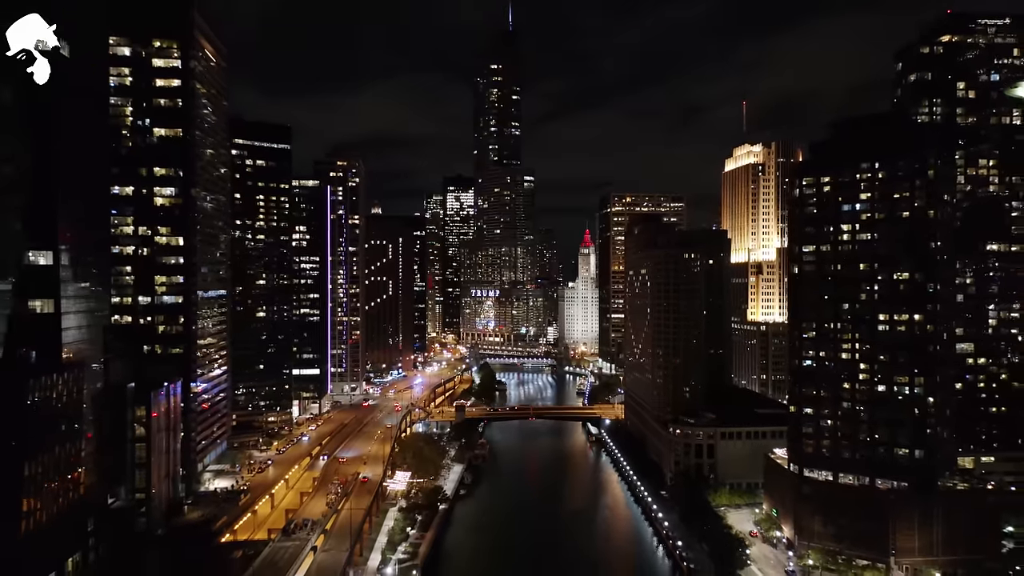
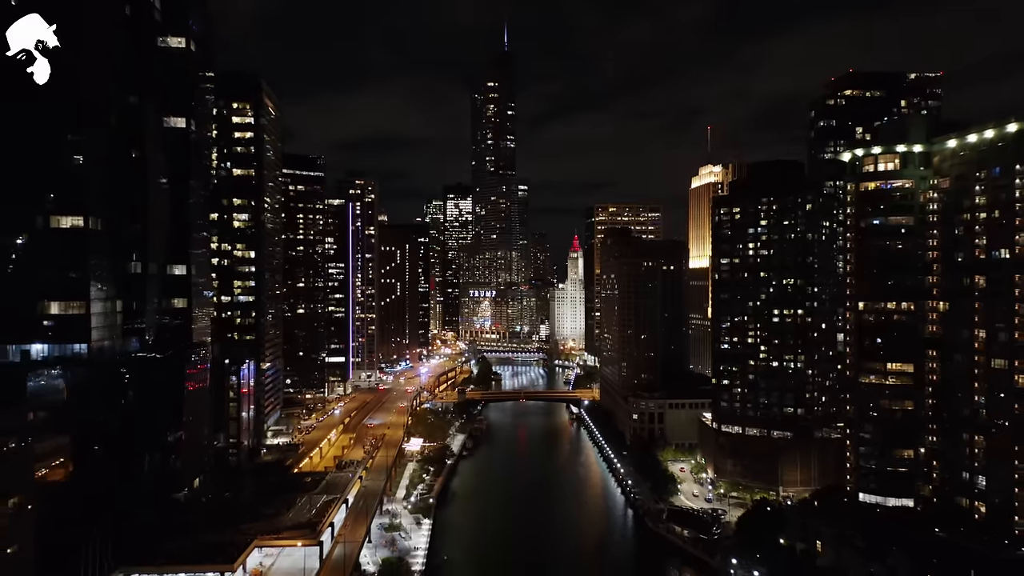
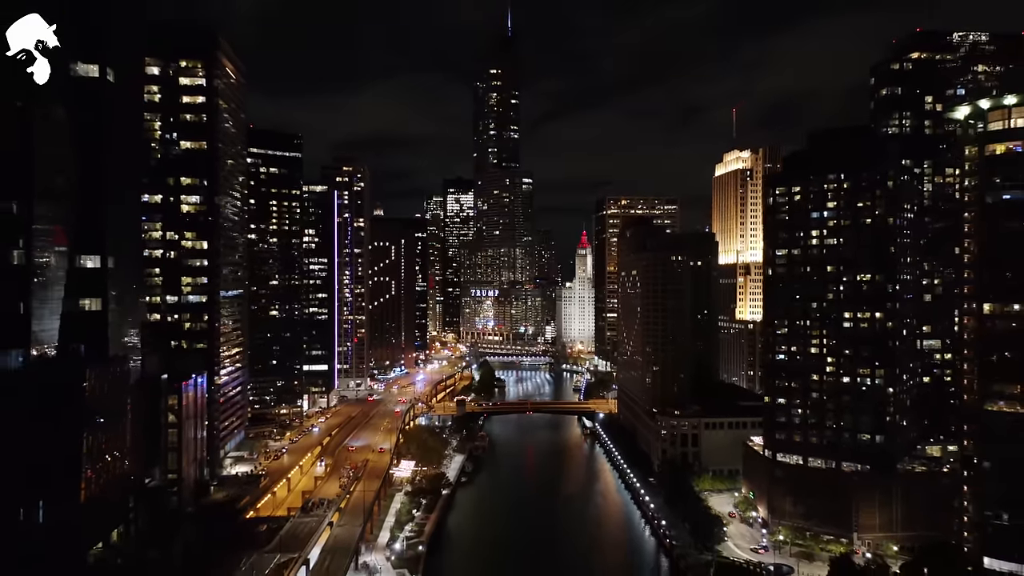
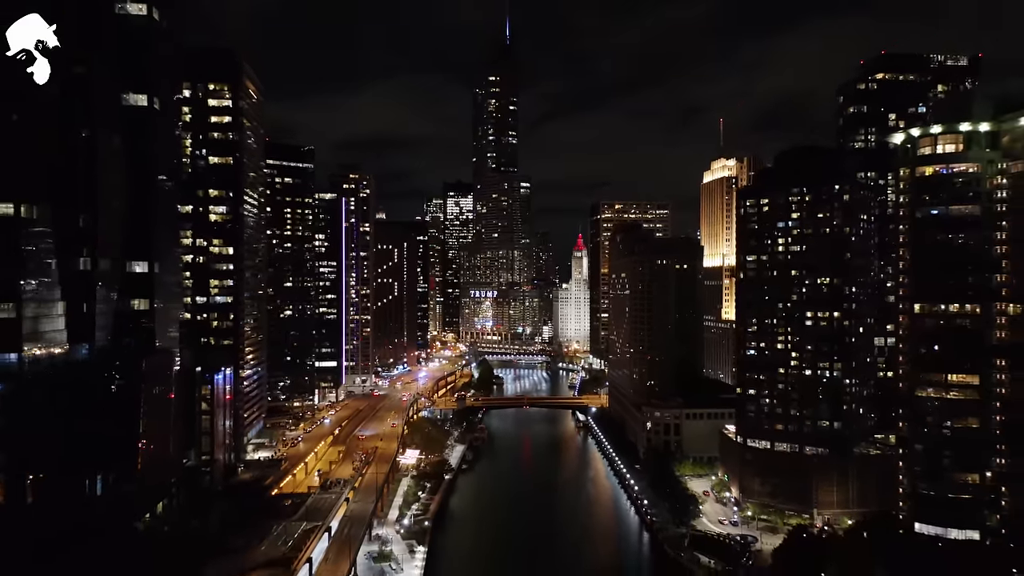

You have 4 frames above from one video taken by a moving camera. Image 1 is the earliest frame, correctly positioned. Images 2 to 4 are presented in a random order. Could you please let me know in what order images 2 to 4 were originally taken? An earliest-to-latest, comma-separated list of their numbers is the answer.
3, 4, 2
